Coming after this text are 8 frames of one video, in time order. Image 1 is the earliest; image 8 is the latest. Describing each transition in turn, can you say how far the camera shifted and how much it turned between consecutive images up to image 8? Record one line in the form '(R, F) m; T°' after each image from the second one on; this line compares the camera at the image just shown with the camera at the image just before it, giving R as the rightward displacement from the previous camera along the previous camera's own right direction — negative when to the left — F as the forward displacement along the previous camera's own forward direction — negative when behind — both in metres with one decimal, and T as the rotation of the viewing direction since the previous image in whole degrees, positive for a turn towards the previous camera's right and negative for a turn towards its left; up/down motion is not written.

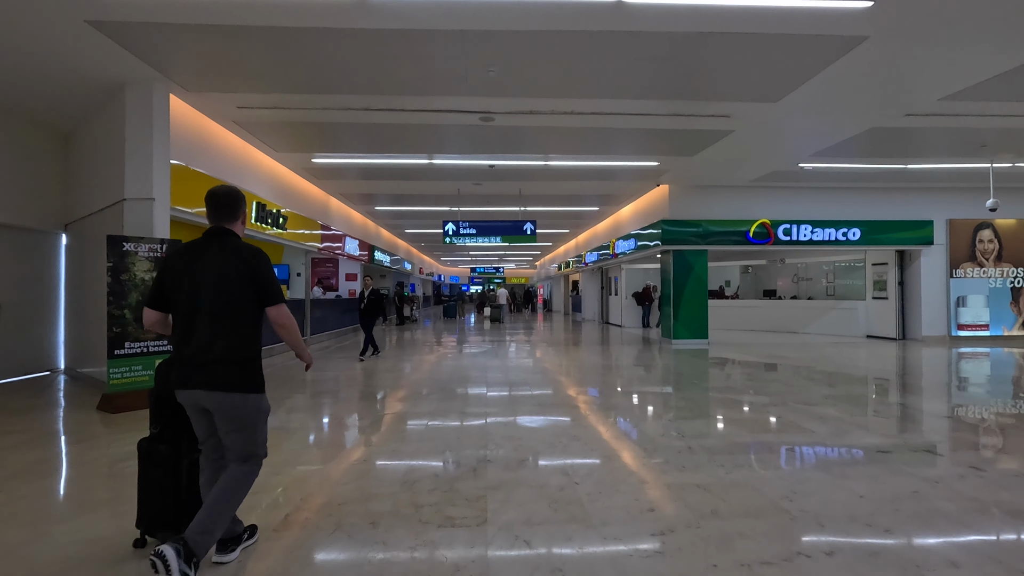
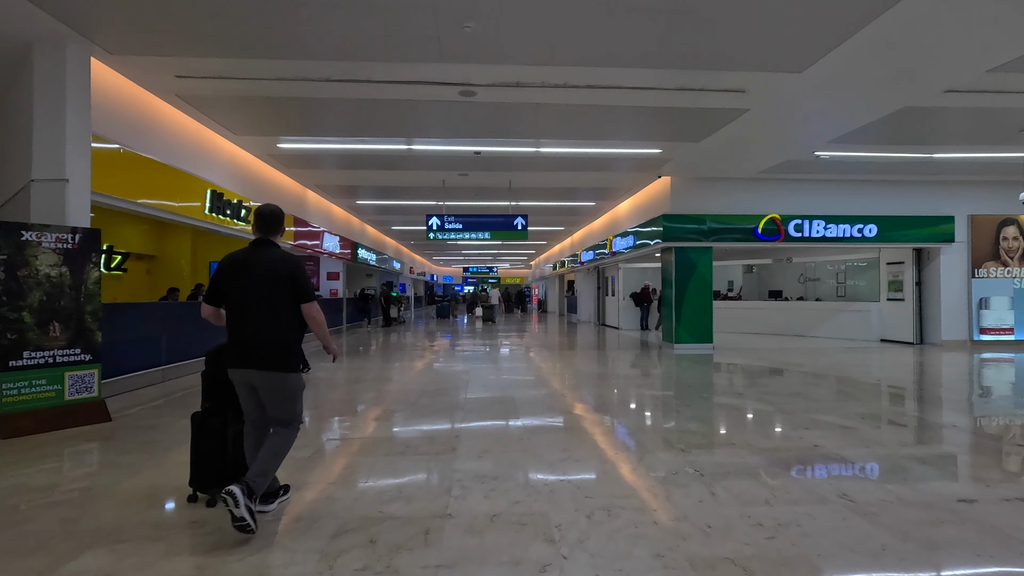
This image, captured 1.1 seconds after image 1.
(+0.1, +0.8) m; 0°
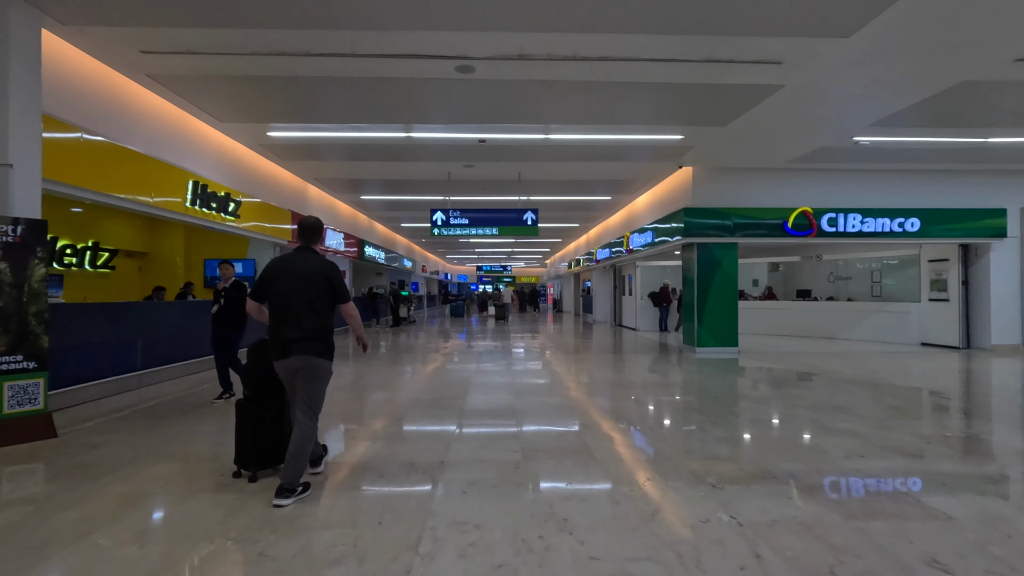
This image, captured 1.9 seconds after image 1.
(+0.1, +0.6) m; -2°
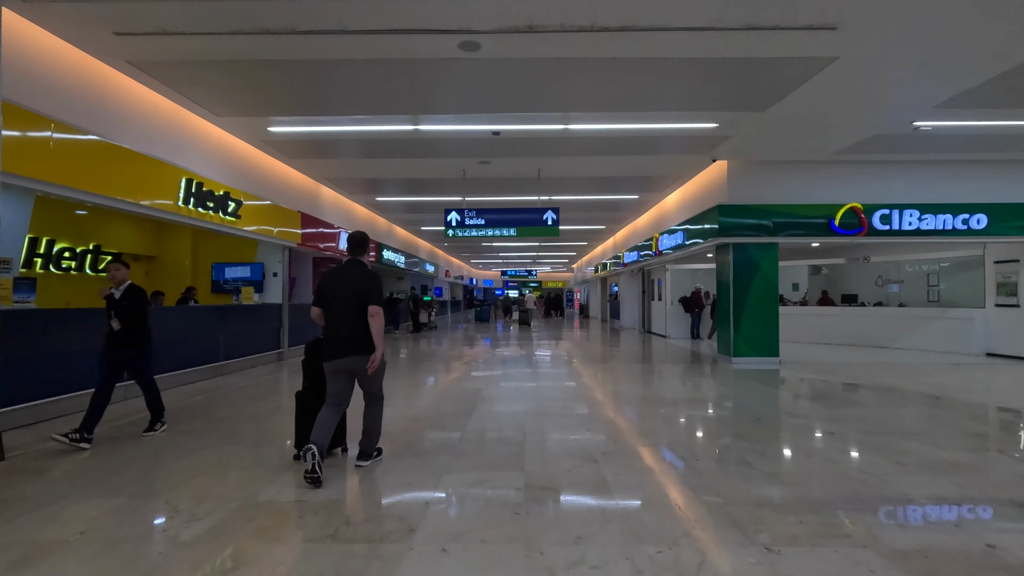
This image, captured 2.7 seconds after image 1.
(+0.1, +0.6) m; -3°
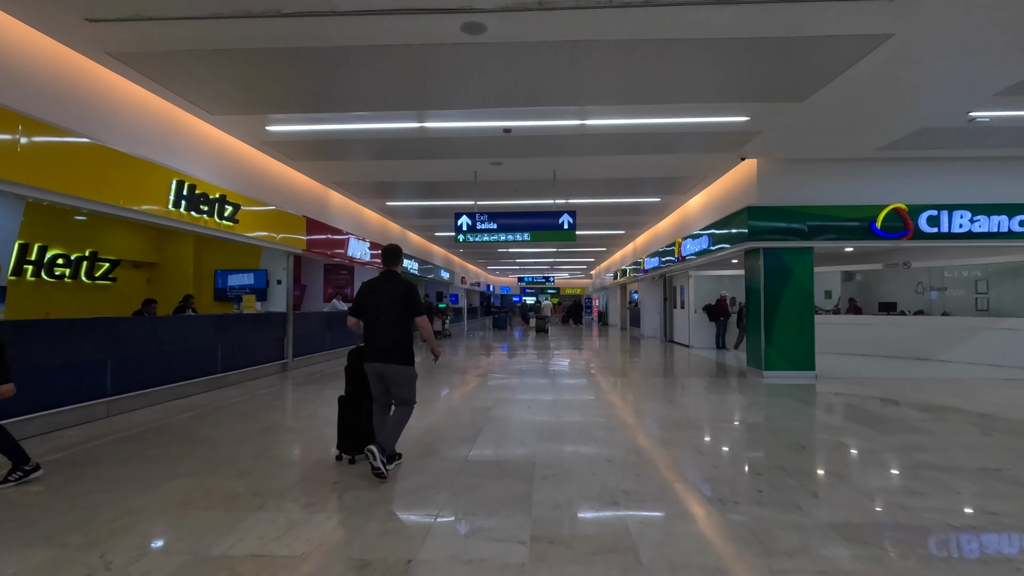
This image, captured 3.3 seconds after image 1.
(+0.1, +0.5) m; -2°
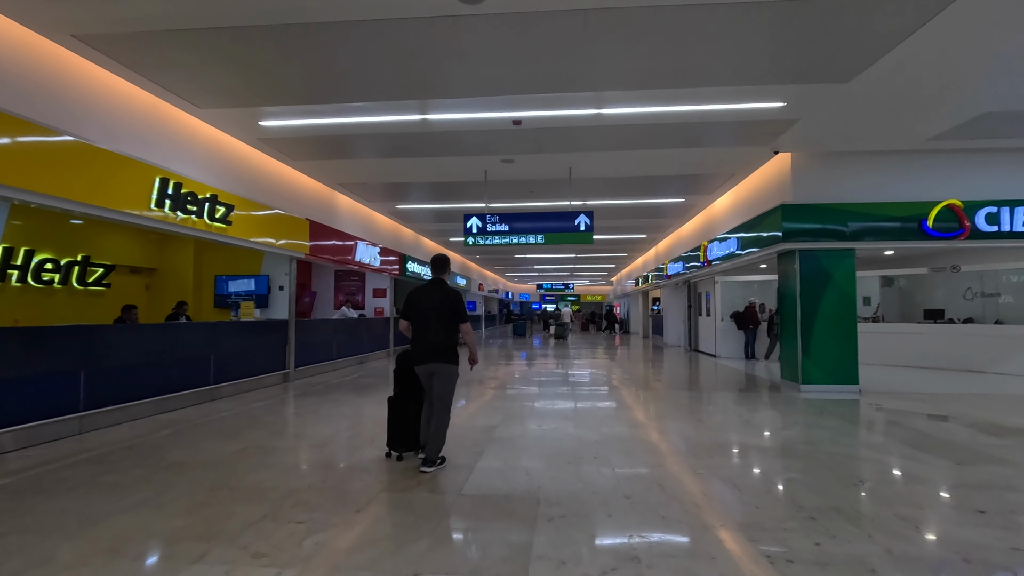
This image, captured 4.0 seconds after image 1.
(+0.1, +0.5) m; -2°
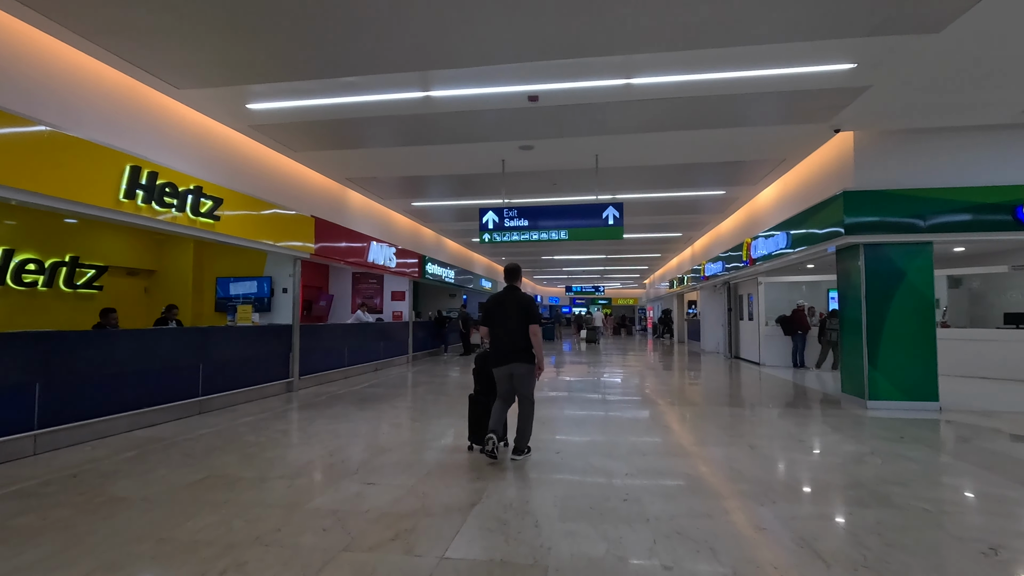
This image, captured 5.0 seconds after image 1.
(+0.1, +0.7) m; -3°
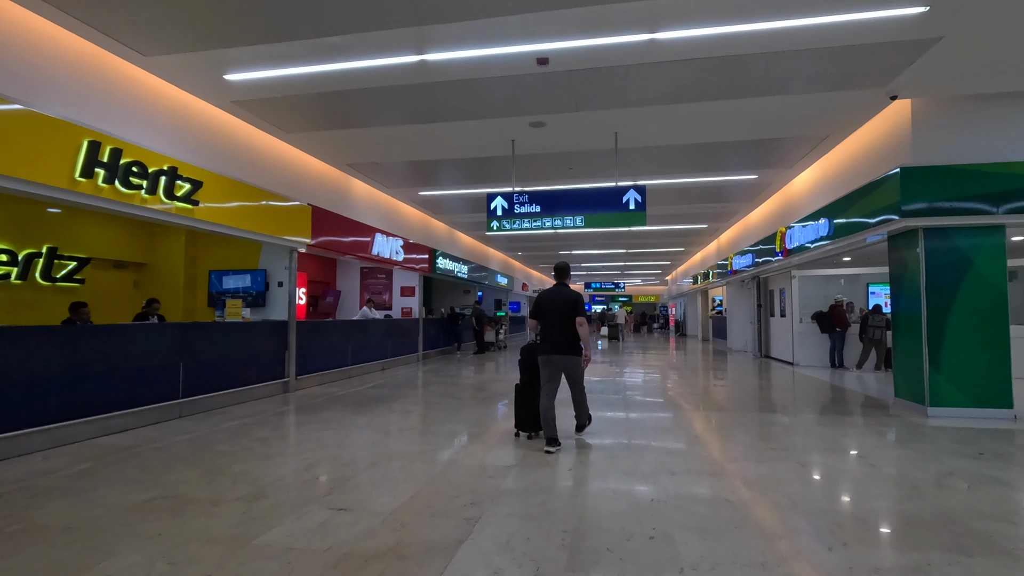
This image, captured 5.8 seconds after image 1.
(+0.1, +0.6) m; -2°
